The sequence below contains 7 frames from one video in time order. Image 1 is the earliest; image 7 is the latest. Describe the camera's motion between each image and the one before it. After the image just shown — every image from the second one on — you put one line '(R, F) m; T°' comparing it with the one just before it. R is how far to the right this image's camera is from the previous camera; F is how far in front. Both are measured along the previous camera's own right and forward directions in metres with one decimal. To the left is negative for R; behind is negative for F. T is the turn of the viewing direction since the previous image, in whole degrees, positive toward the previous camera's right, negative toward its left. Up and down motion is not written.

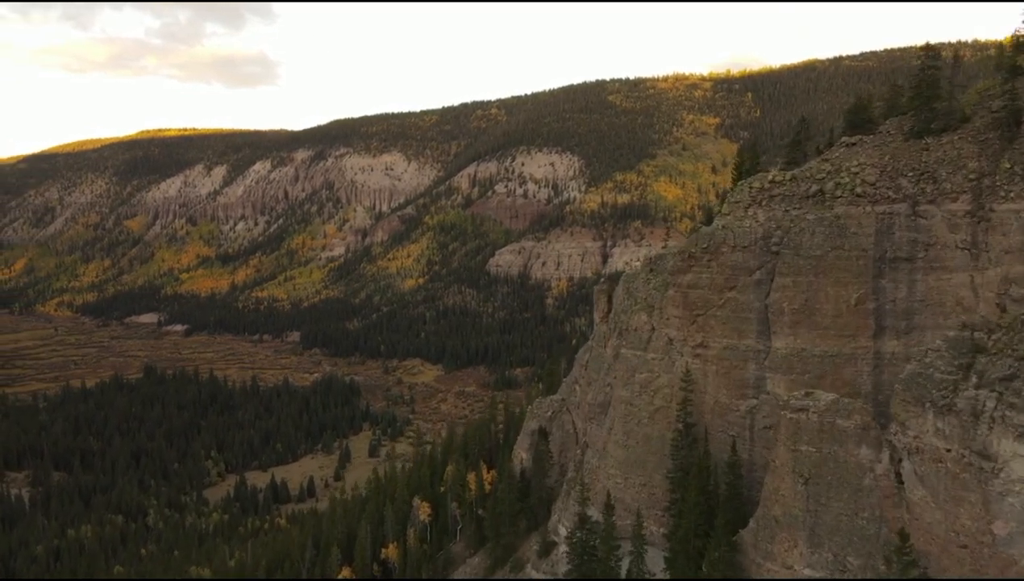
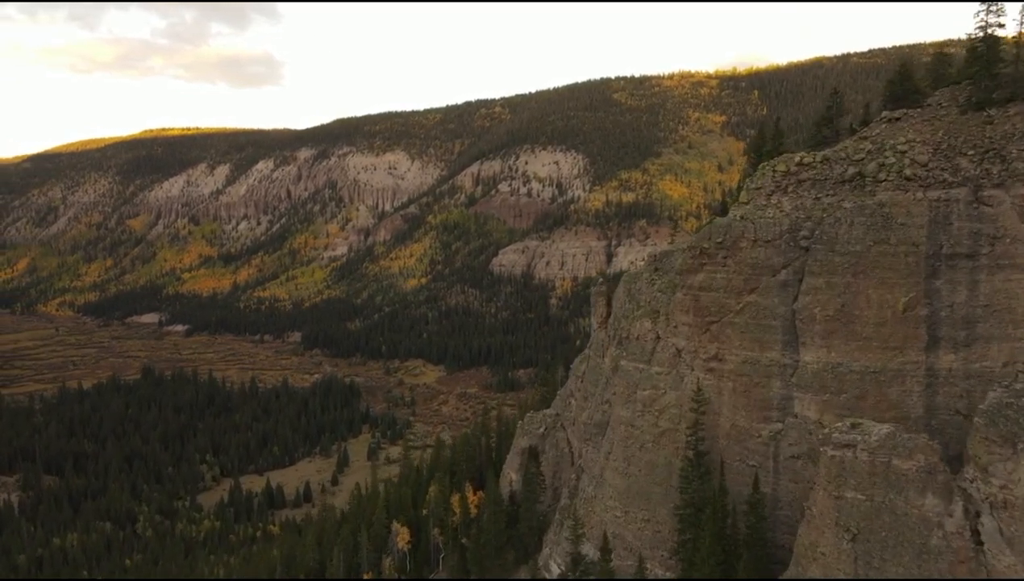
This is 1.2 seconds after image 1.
(+0.4, +1.9) m; 0°
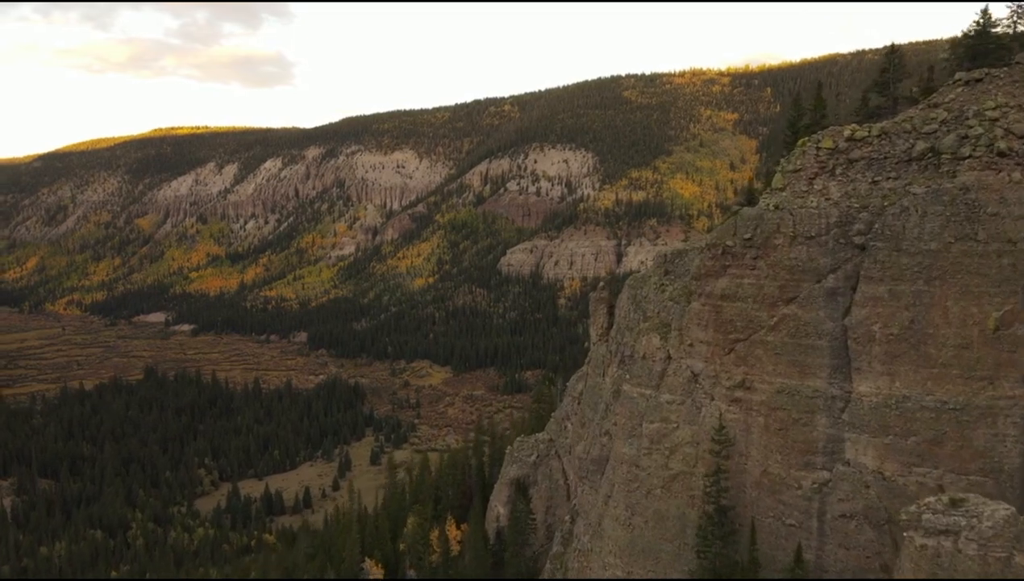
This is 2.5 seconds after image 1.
(+0.5, +2.2) m; -1°
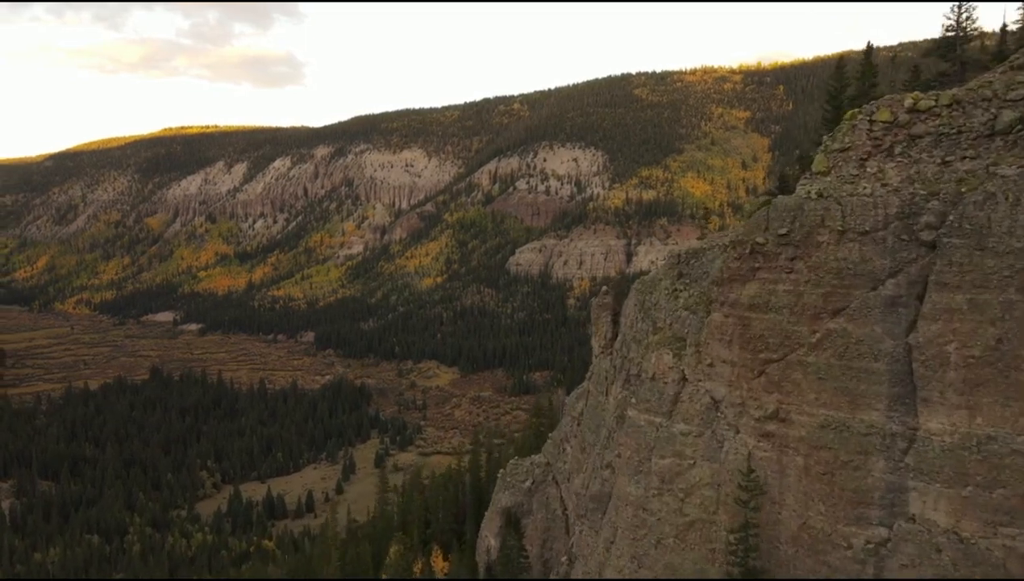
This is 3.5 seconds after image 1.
(+0.3, +1.6) m; -1°
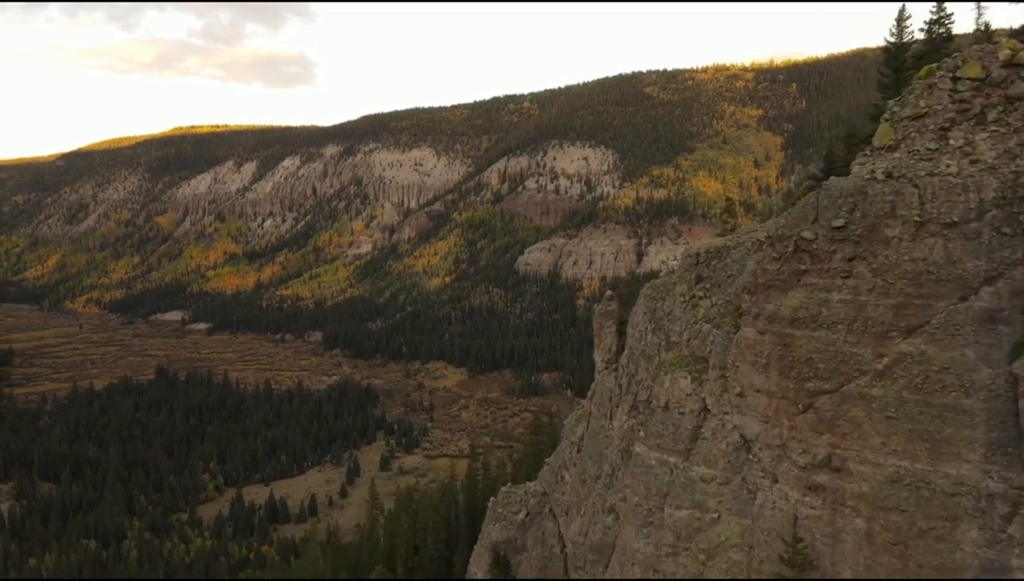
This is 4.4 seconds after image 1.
(+0.3, +1.5) m; -1°
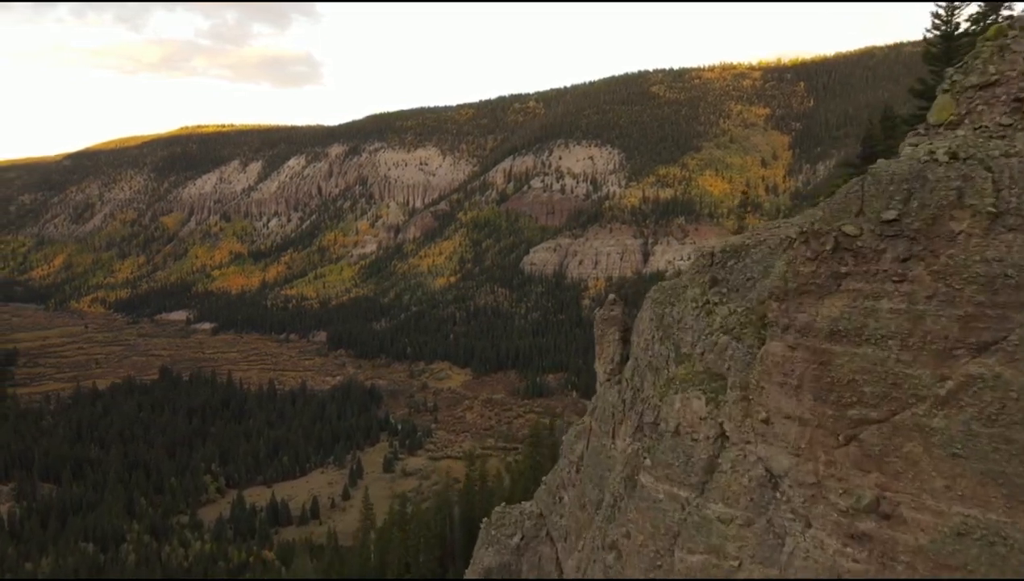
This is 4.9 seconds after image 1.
(+0.2, +0.9) m; 0°
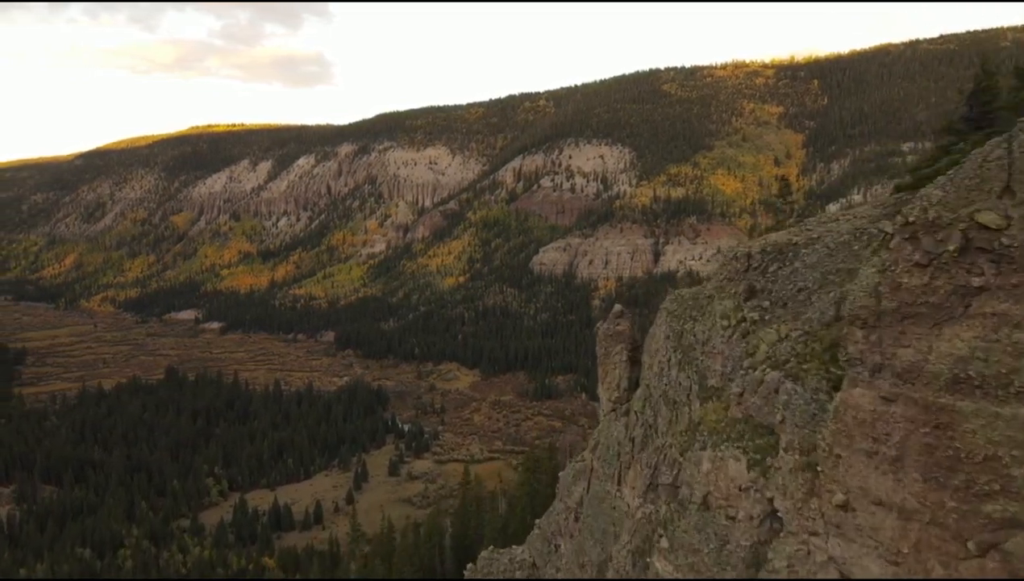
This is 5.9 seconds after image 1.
(+0.2, +1.5) m; -1°
